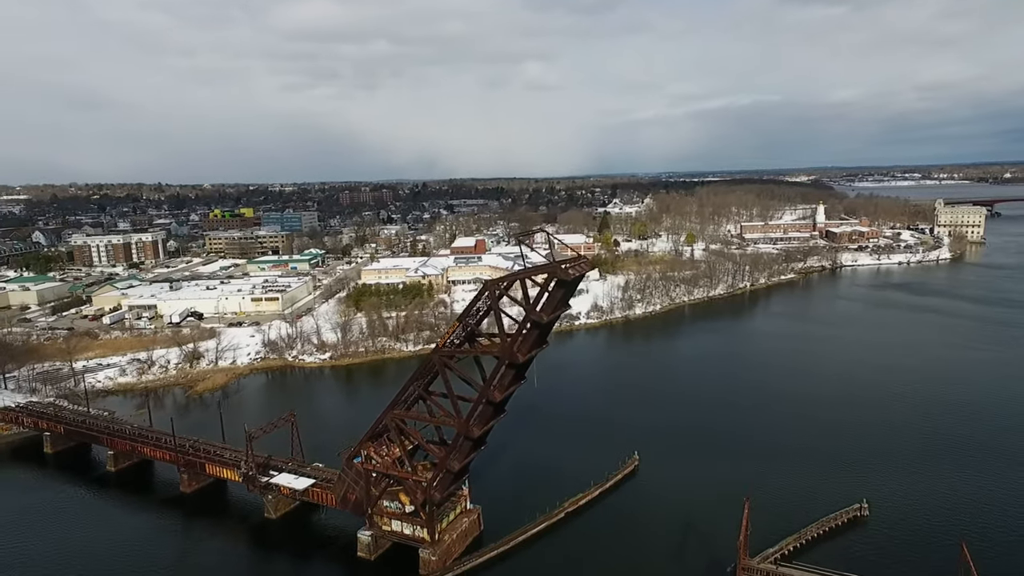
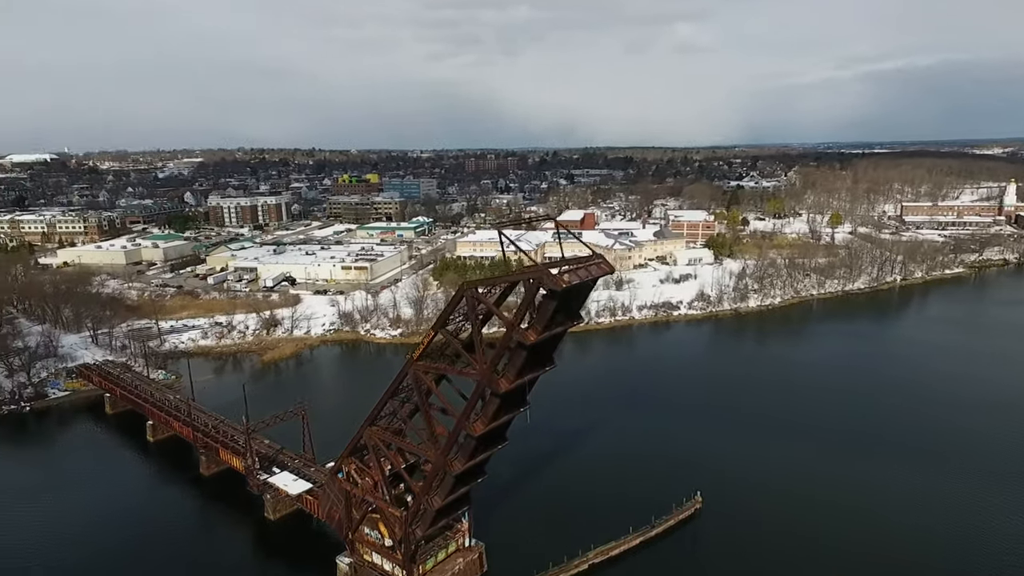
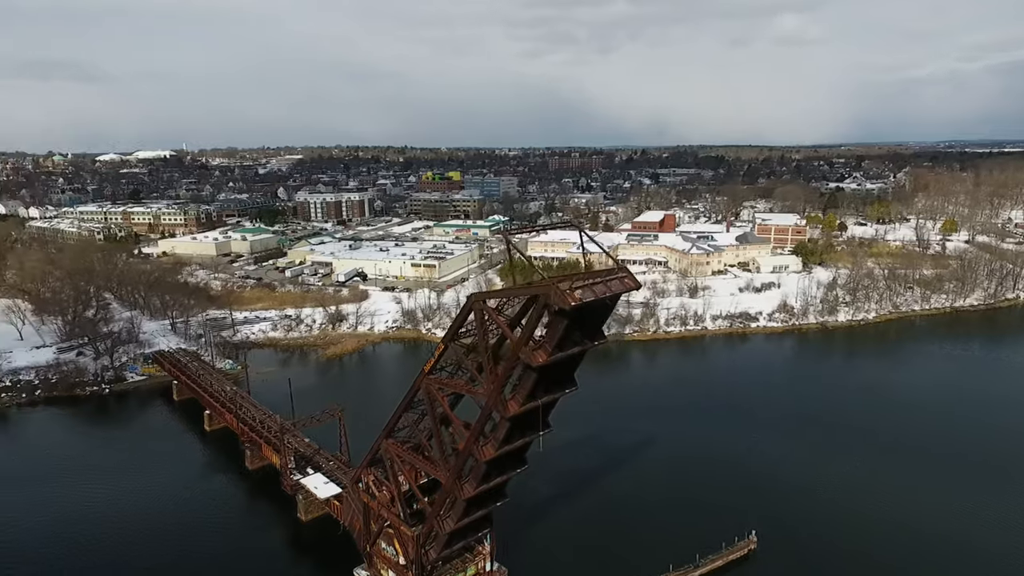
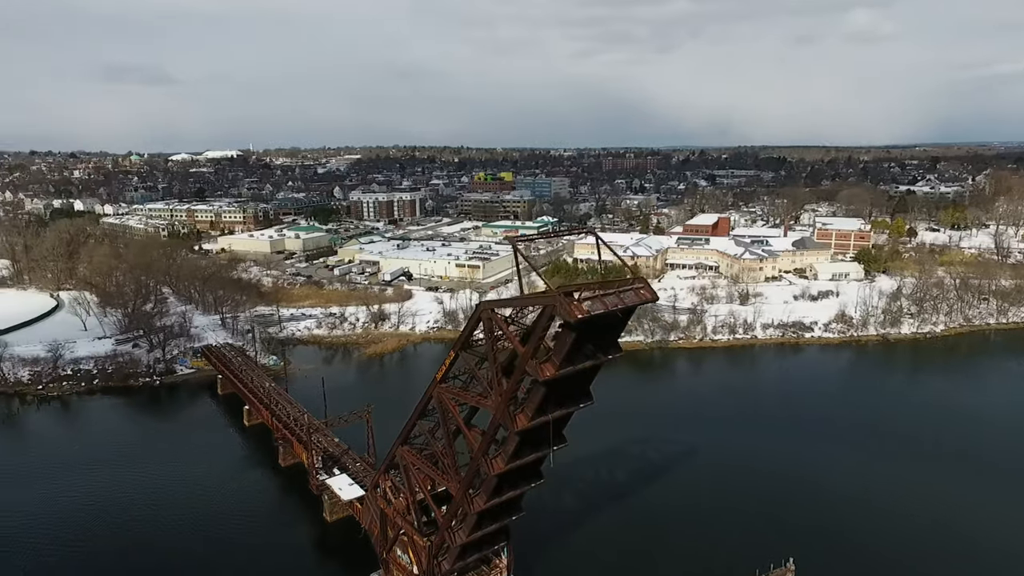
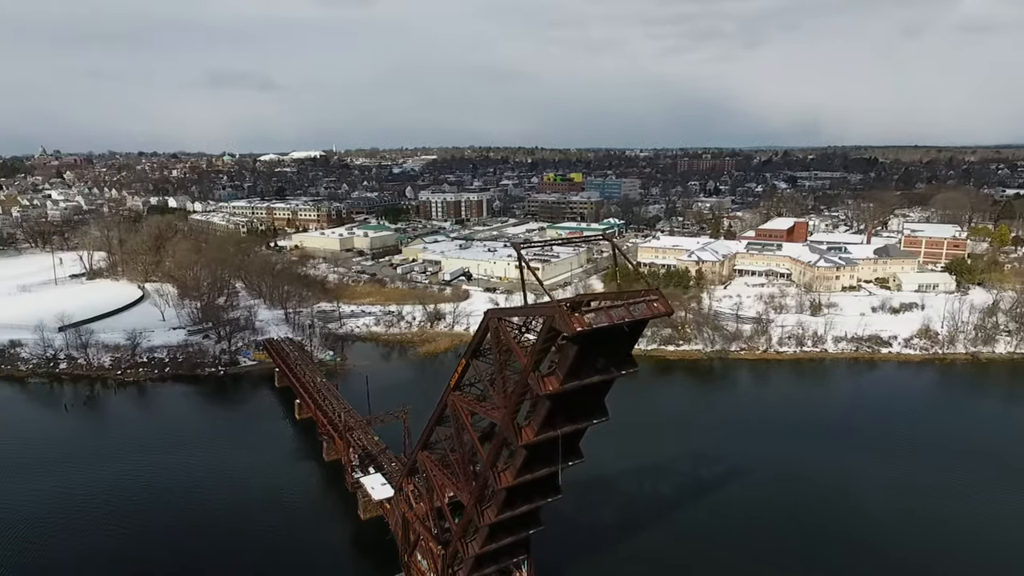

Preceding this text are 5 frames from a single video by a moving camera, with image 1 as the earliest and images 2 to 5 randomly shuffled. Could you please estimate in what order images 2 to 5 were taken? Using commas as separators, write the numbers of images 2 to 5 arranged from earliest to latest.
2, 3, 4, 5
